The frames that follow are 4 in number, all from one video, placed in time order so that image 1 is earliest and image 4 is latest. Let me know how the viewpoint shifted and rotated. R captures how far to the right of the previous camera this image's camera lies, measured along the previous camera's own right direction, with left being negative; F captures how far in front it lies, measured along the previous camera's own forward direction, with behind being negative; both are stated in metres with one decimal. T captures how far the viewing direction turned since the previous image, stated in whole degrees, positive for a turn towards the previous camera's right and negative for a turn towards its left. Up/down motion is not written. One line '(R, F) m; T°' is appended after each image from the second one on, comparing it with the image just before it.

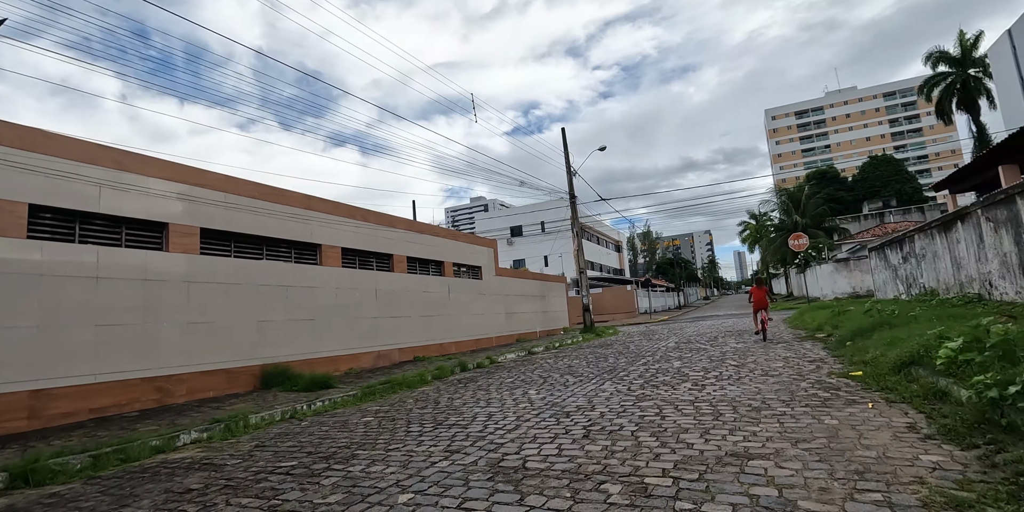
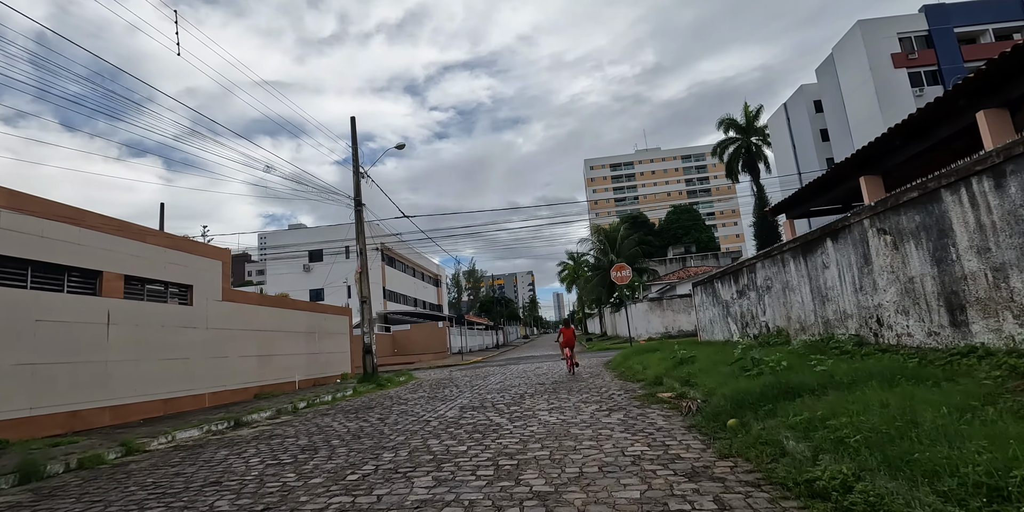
(+2.4, +5.2) m; +19°
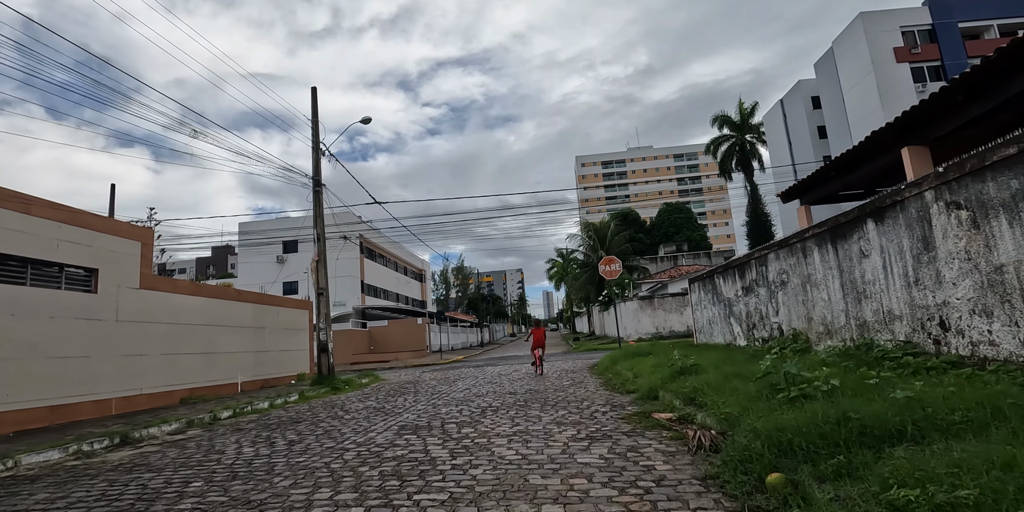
(+0.4, +1.9) m; +1°
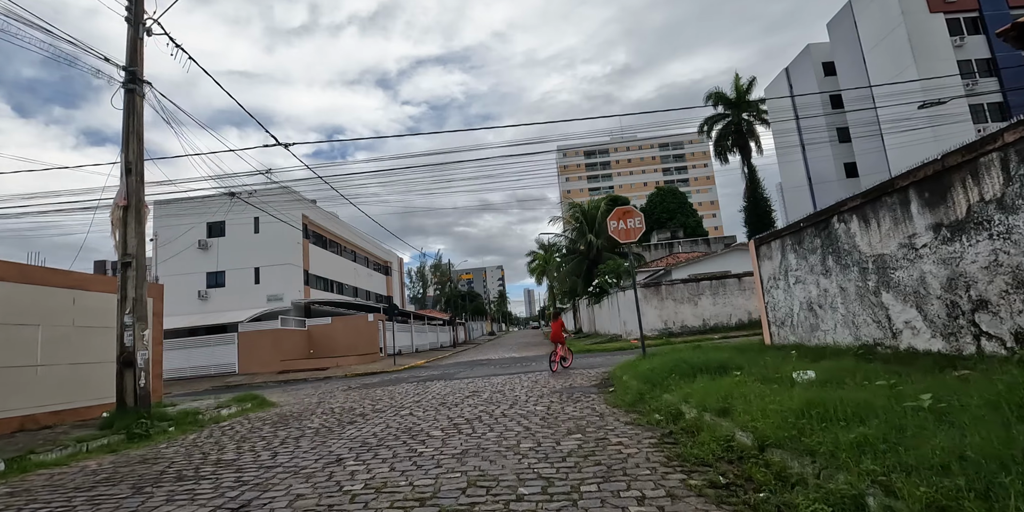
(+0.5, +6.2) m; +2°
